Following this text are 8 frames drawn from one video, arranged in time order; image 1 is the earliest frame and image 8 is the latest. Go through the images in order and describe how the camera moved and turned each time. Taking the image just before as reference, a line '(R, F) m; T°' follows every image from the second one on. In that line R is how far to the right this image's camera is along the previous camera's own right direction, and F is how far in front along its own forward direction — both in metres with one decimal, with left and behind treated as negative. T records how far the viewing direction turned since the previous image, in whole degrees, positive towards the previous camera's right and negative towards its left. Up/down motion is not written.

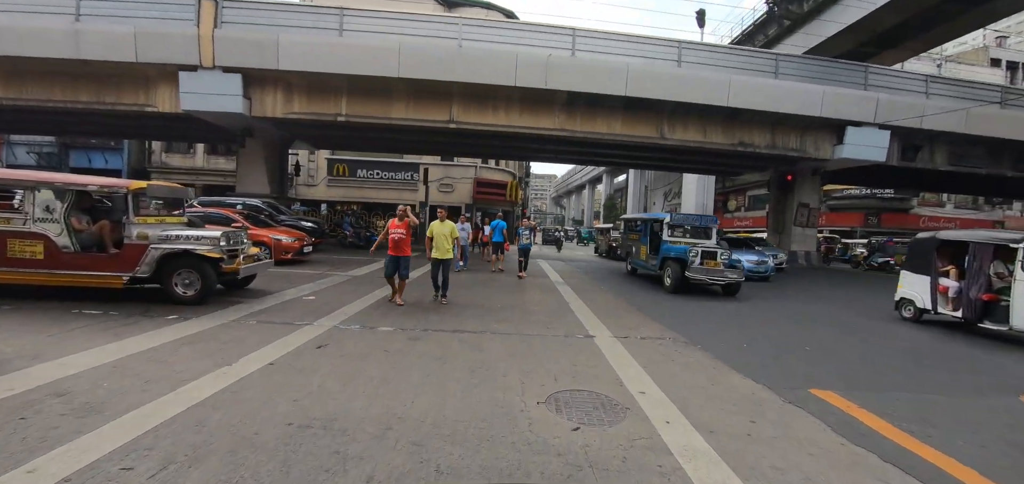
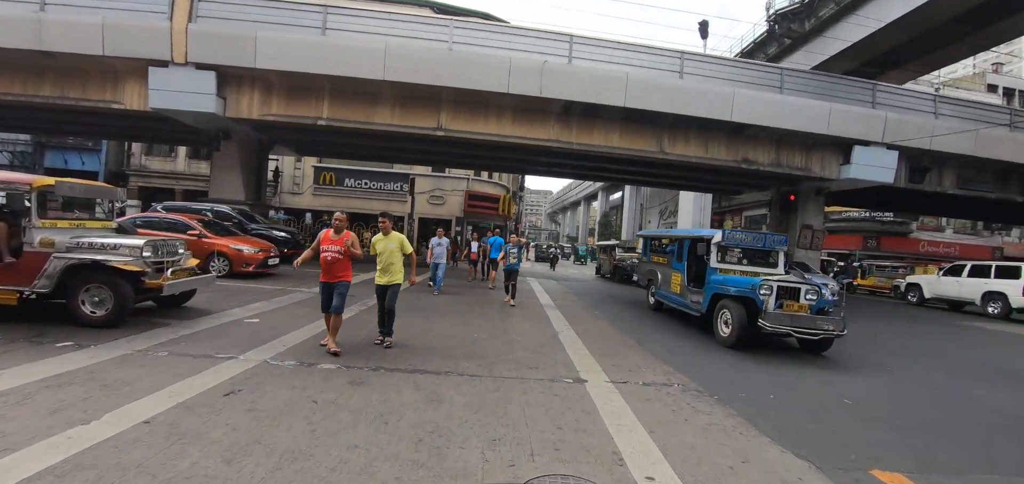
(+0.3, +1.3) m; +1°
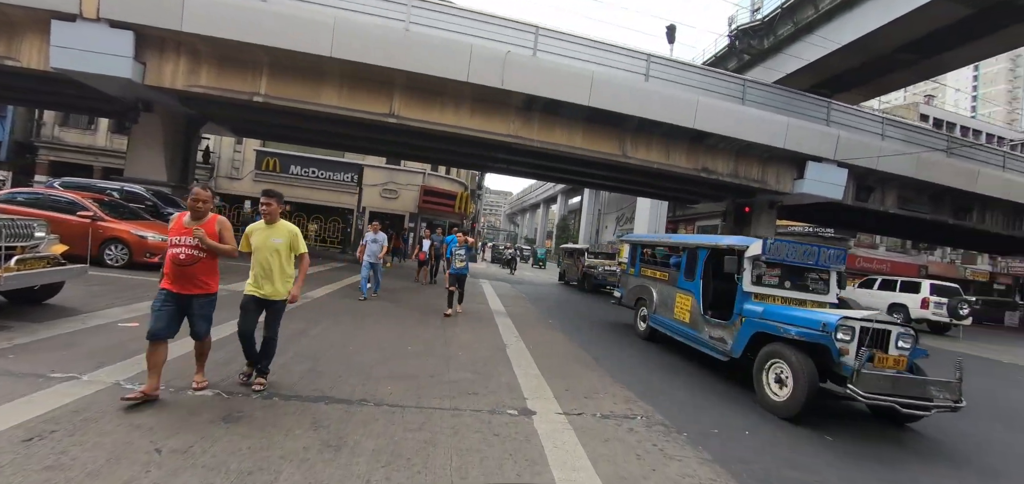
(+0.3, +1.0) m; +6°
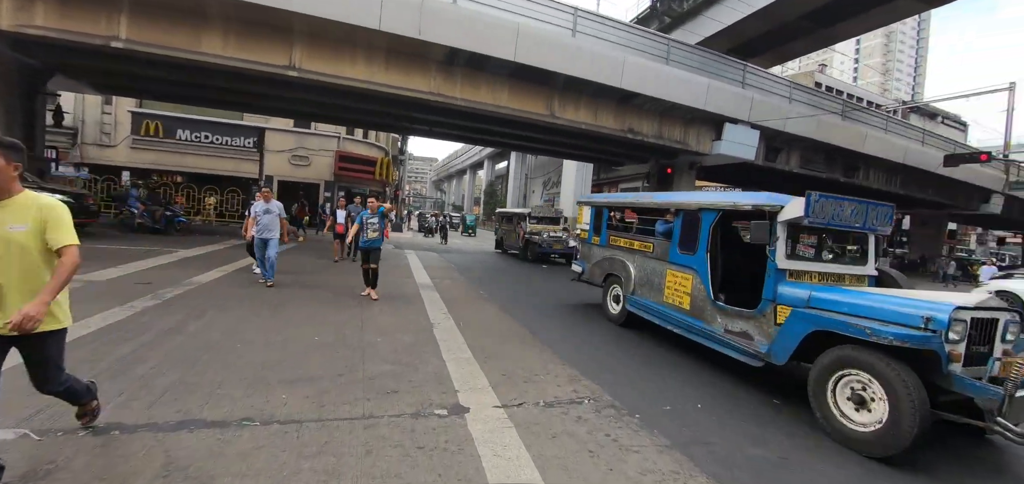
(+0.1, +0.8) m; +10°
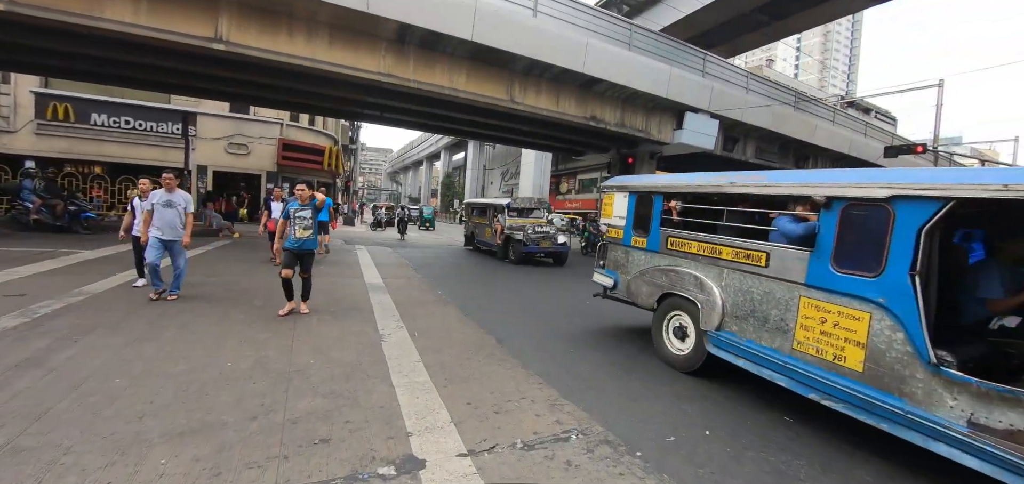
(0.0, +0.9) m; +6°
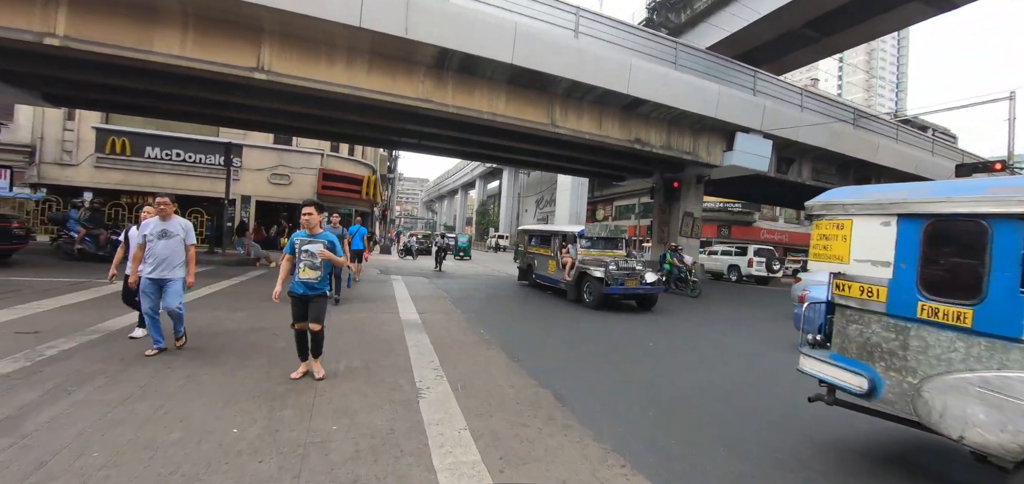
(-0.4, +0.9) m; -5°
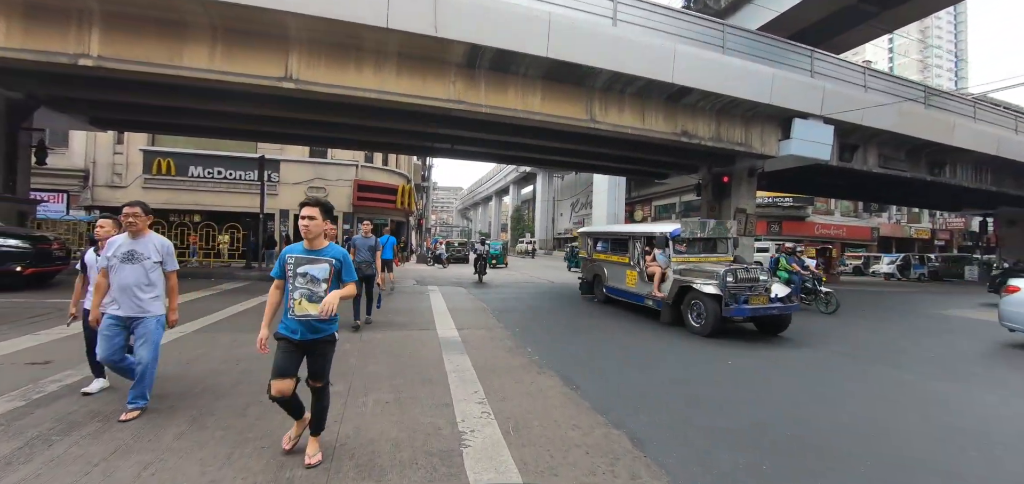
(-0.3, +0.9) m; -5°
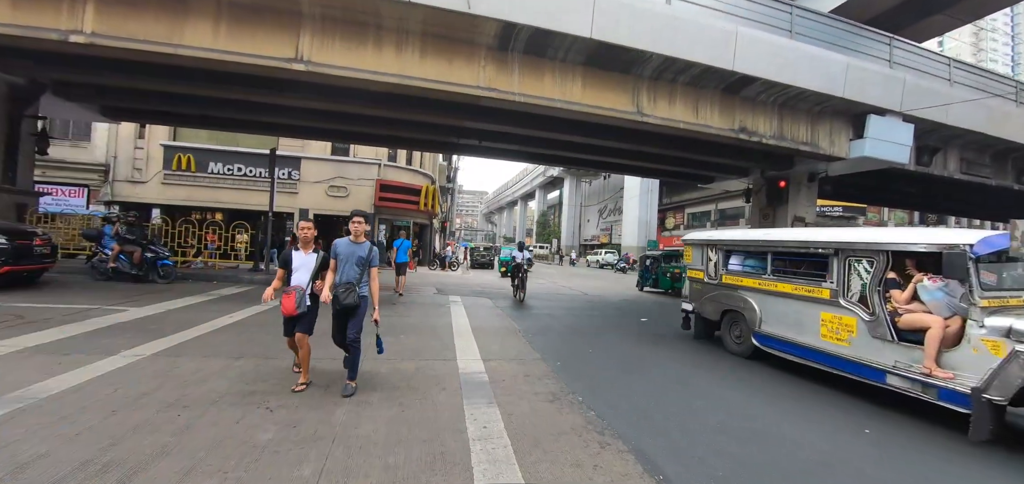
(-0.3, +1.5) m; -4°
